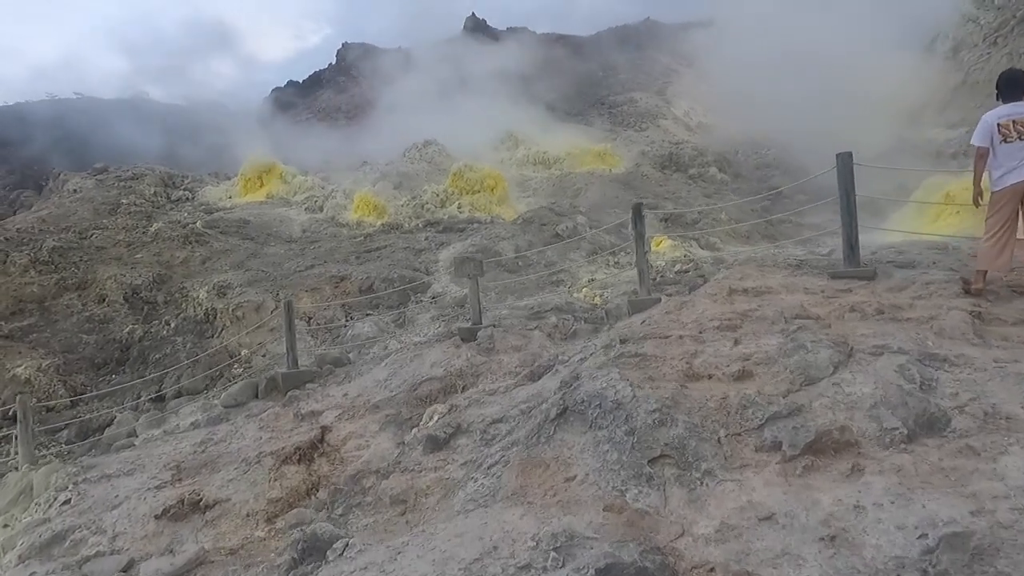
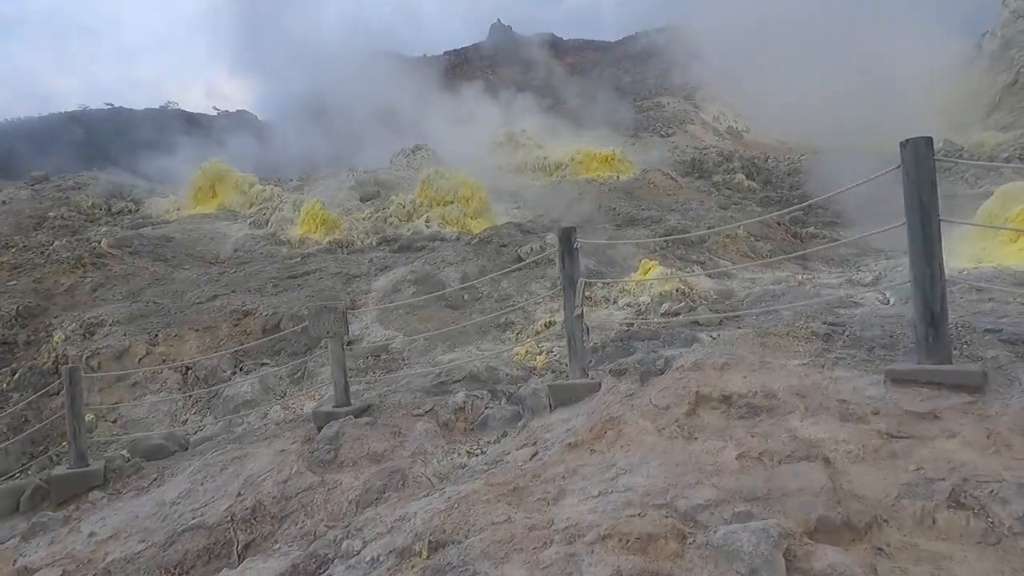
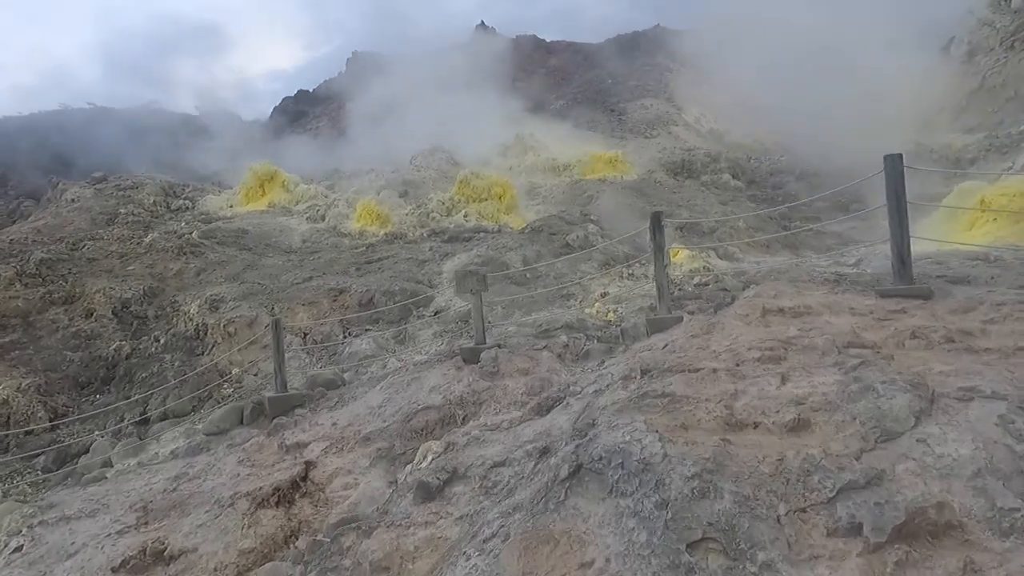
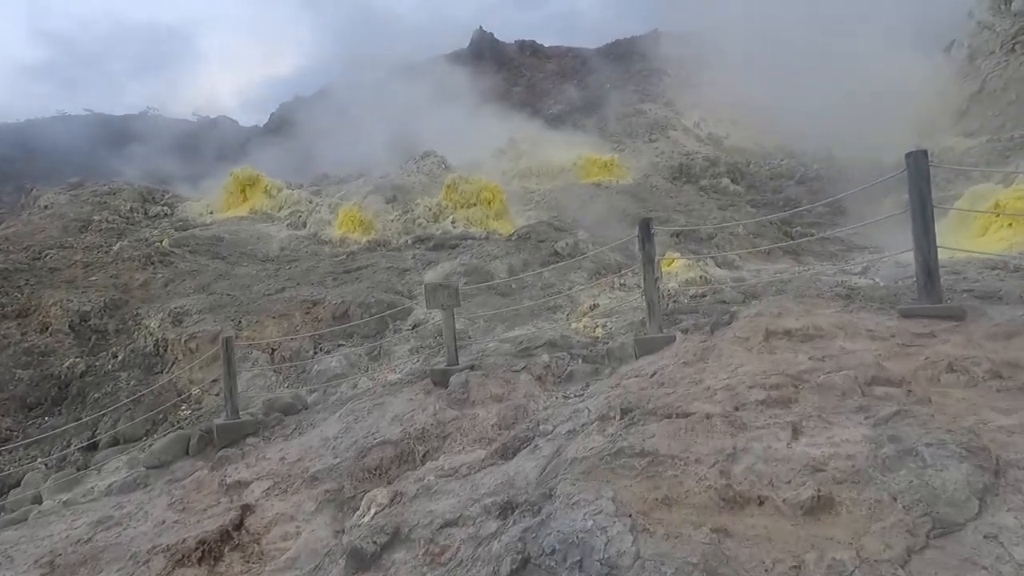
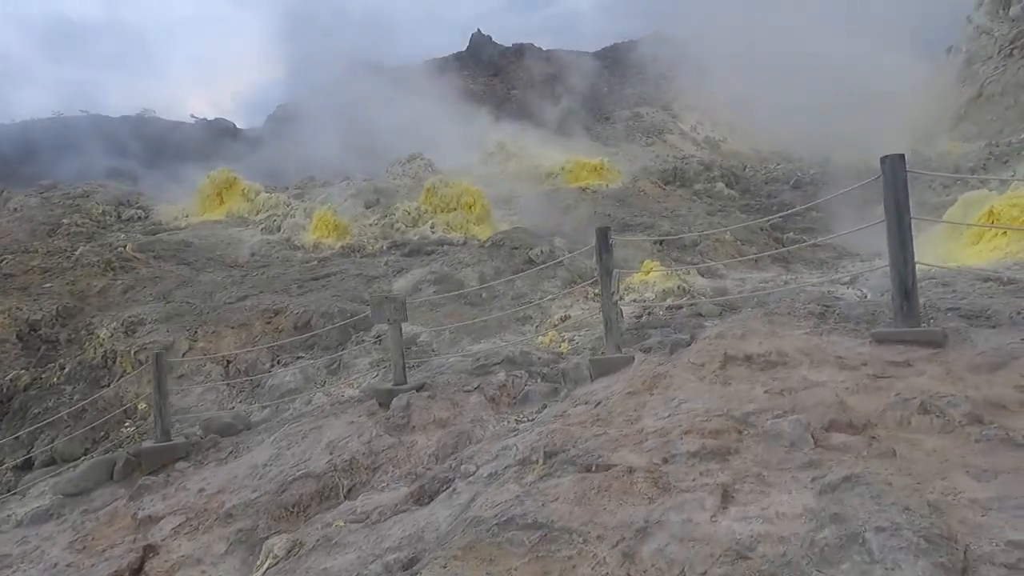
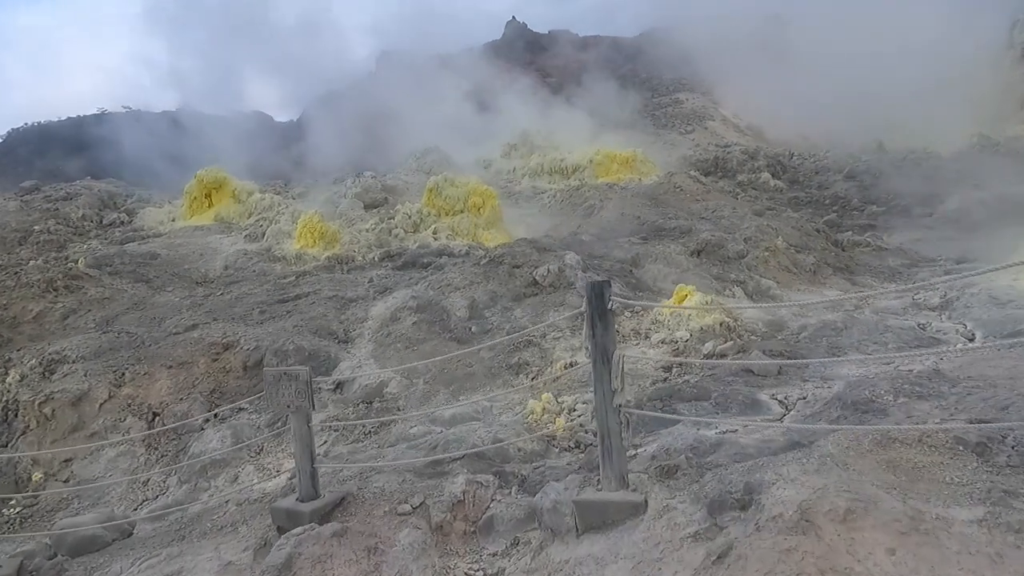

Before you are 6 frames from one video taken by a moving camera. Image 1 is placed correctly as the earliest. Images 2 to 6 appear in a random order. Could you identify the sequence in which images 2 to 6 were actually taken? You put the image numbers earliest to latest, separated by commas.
3, 4, 5, 2, 6
